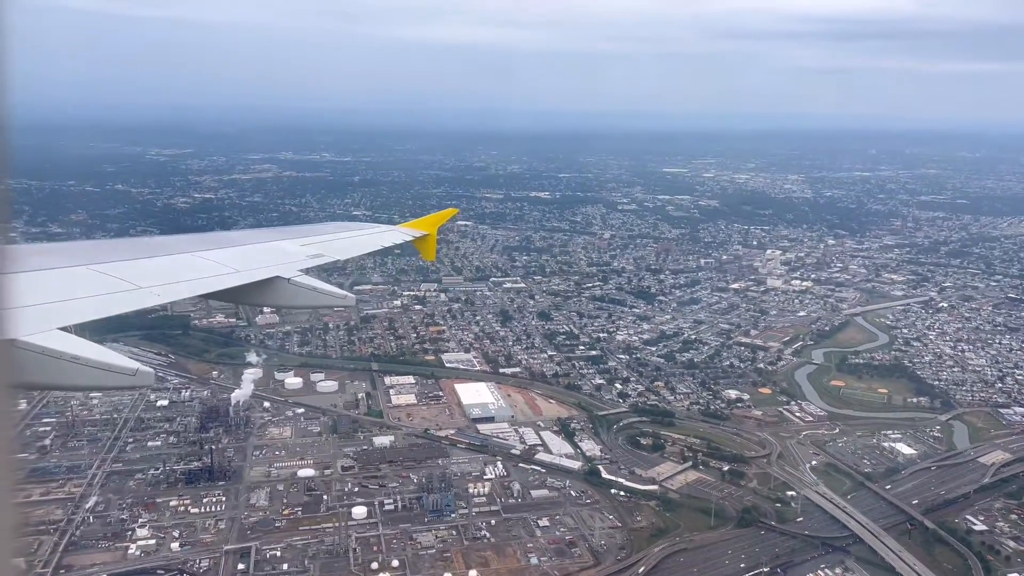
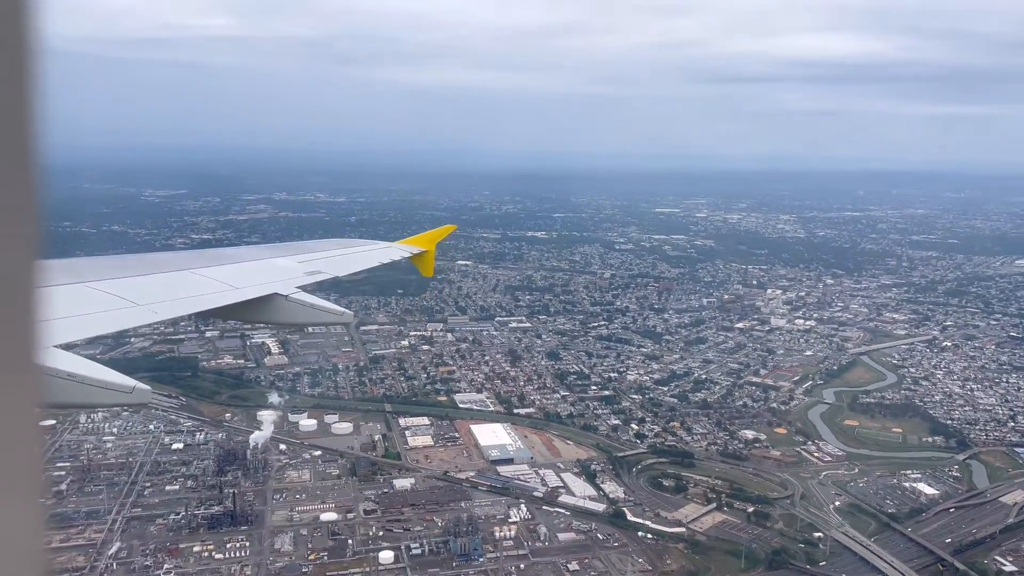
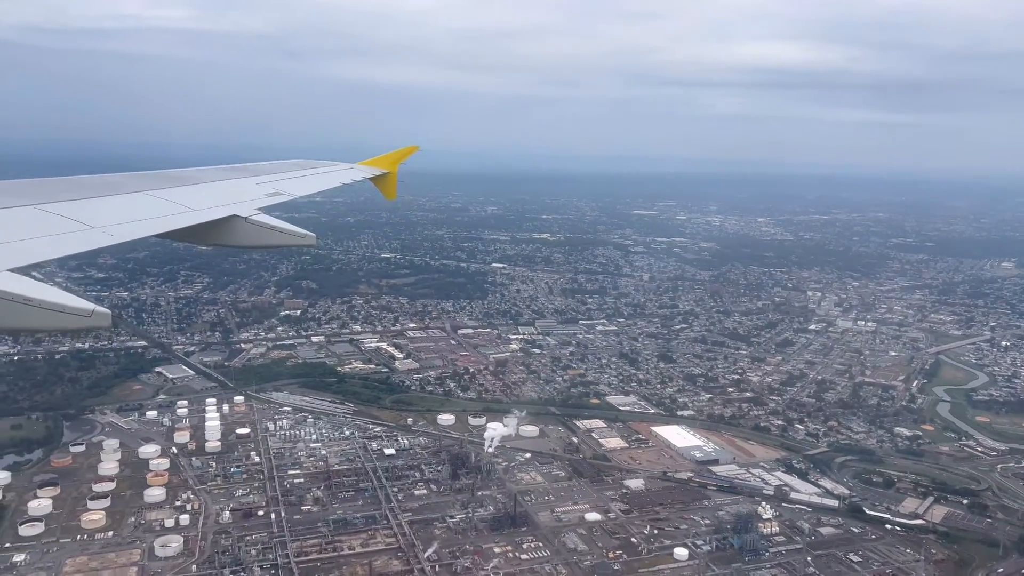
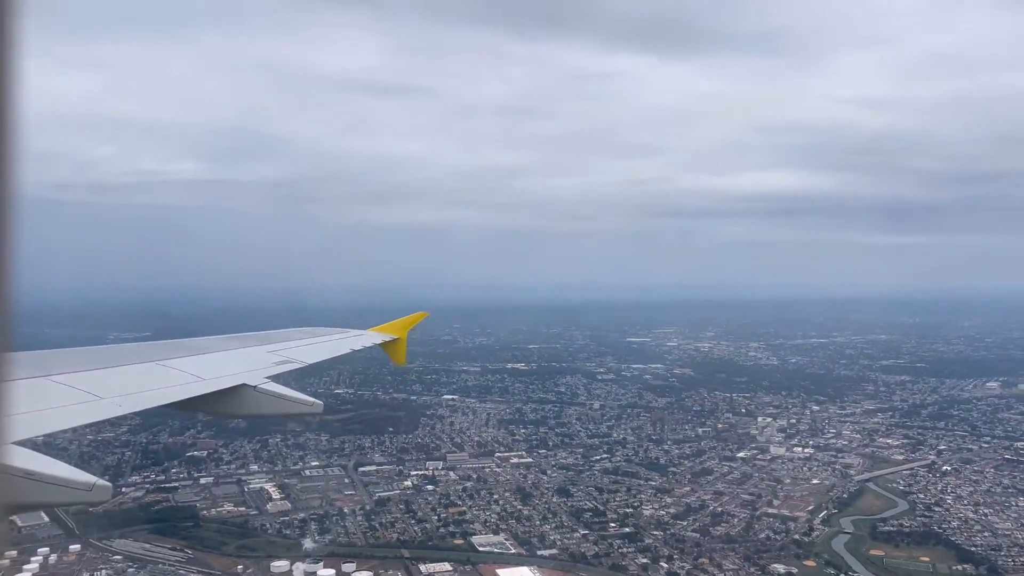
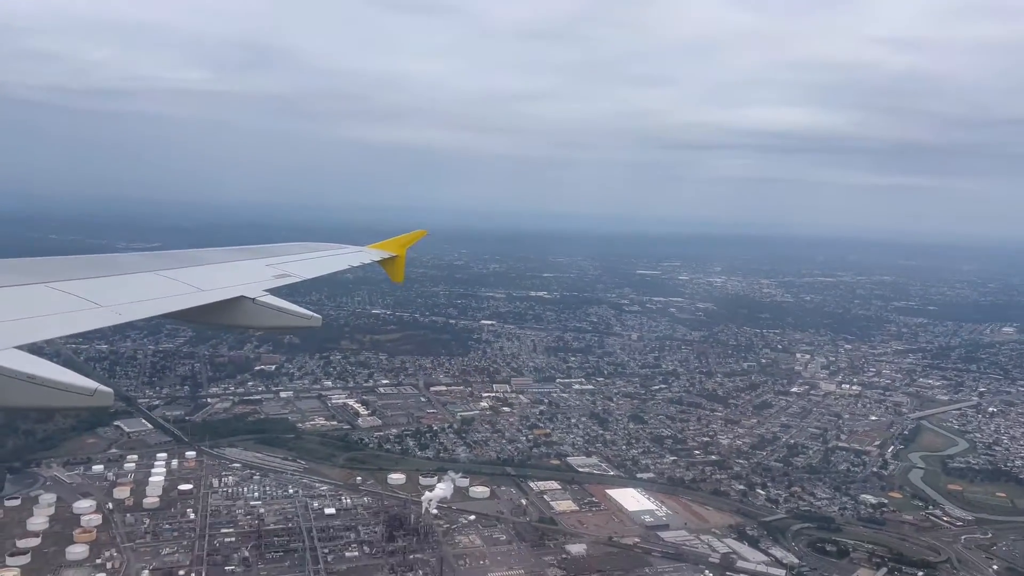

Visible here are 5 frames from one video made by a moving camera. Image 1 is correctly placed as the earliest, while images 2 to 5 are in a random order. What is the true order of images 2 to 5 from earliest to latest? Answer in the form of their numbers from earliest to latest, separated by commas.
2, 4, 5, 3
